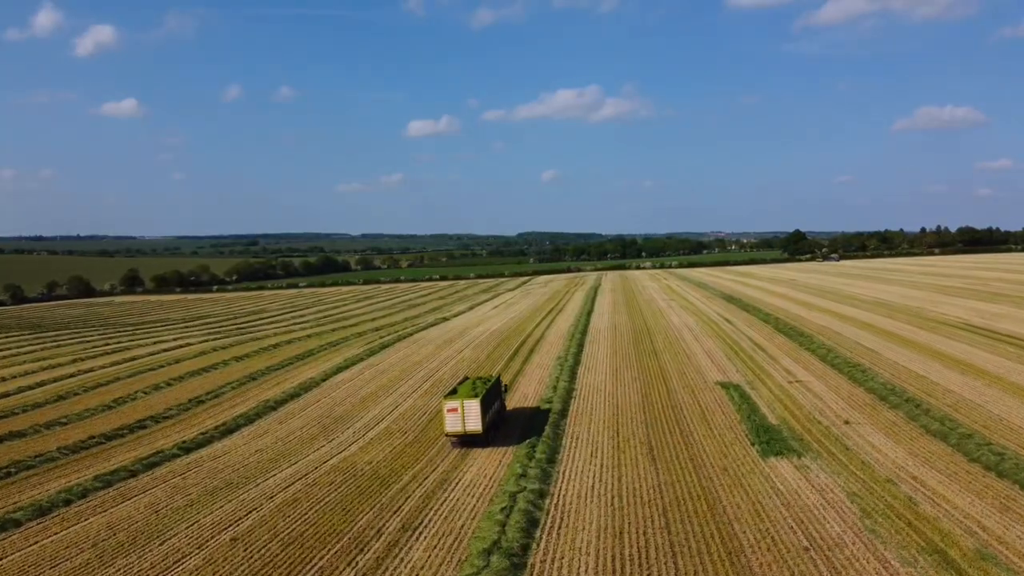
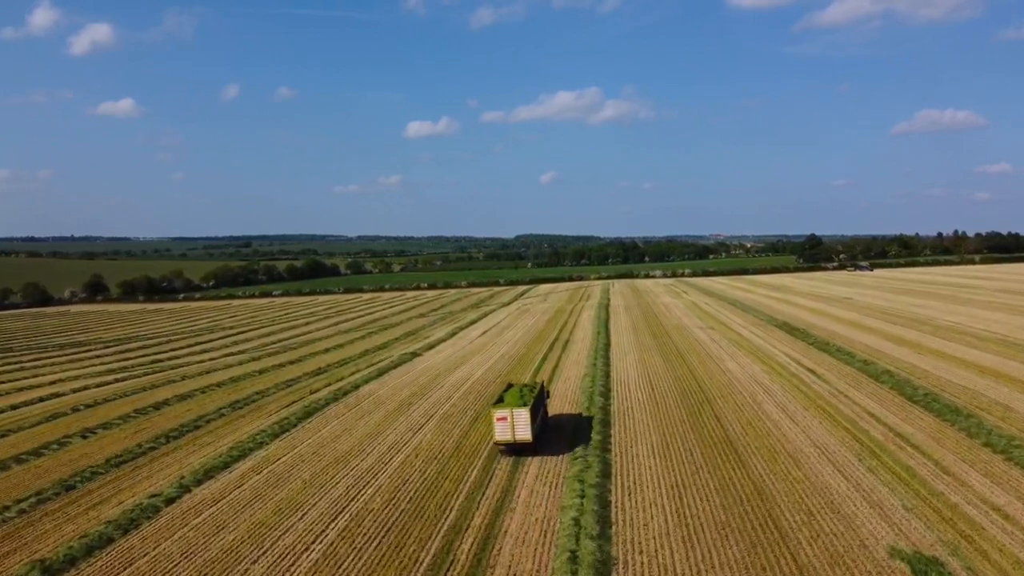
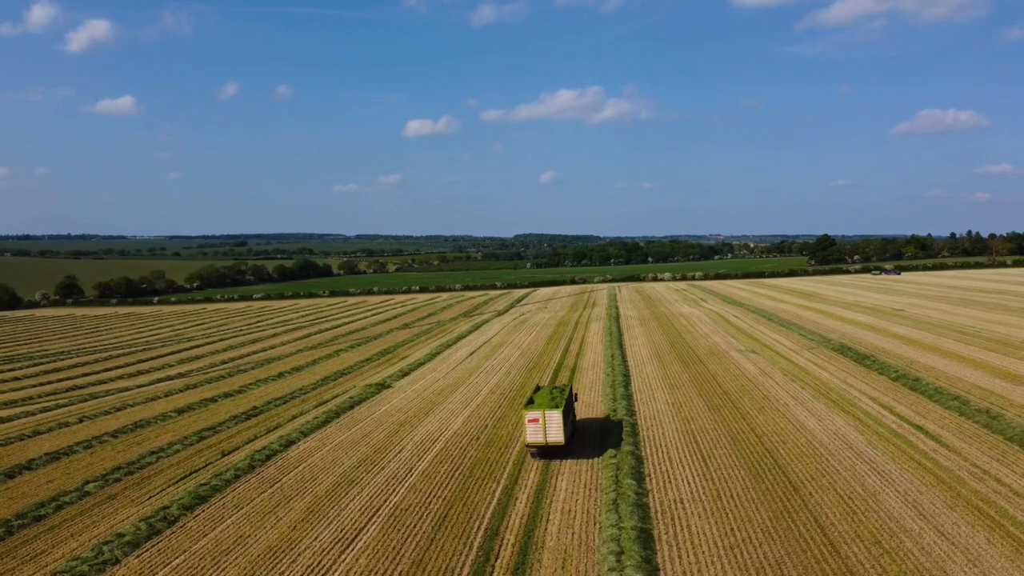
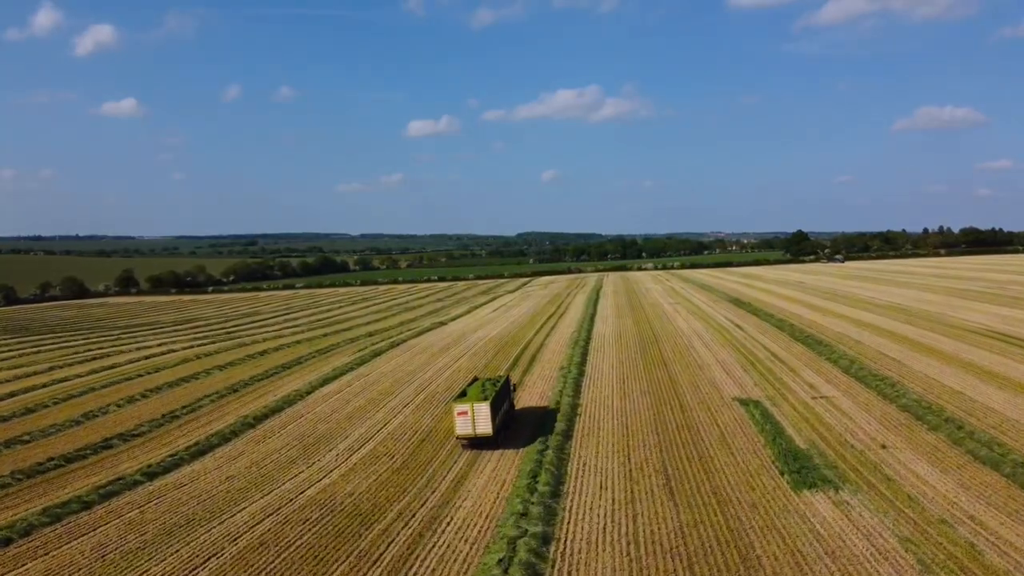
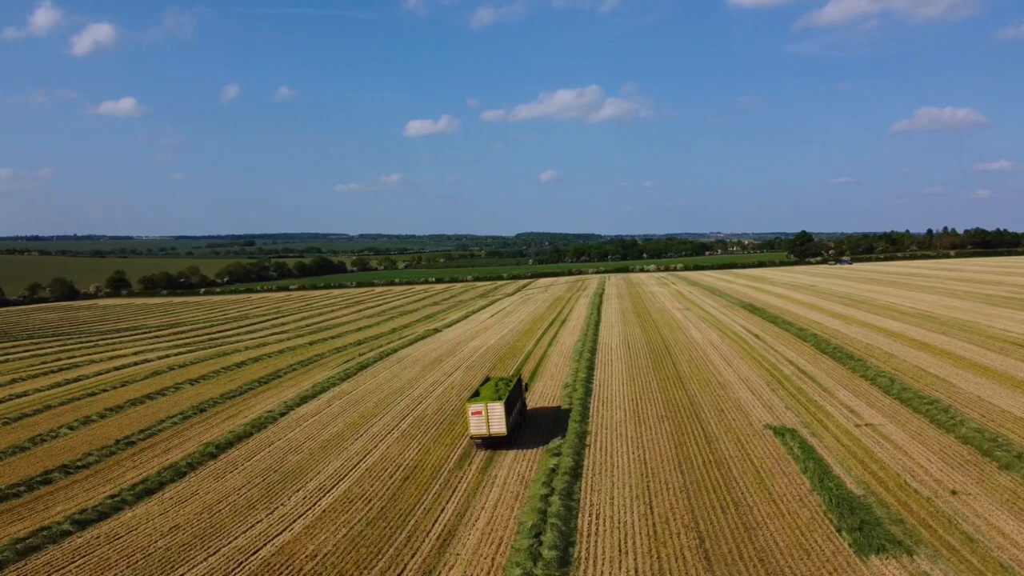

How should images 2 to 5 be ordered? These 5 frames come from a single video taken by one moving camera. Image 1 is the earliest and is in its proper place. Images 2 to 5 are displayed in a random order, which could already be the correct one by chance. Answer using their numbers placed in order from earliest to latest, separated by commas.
4, 5, 2, 3
